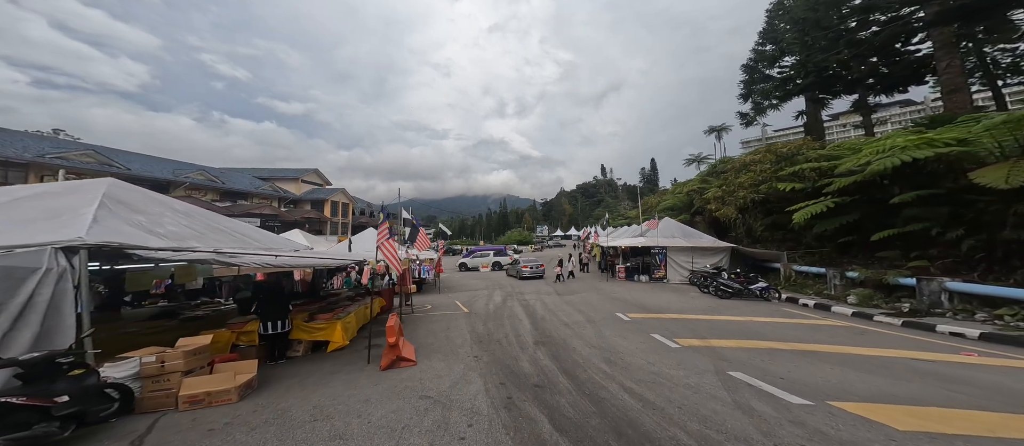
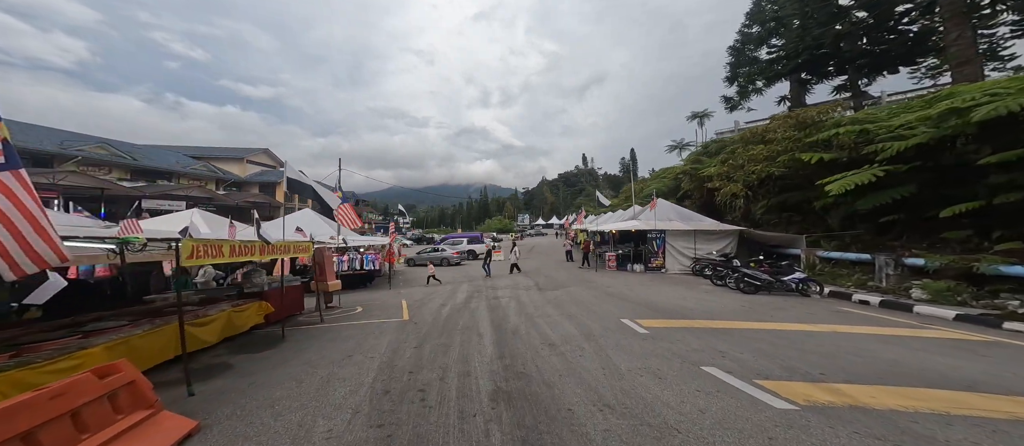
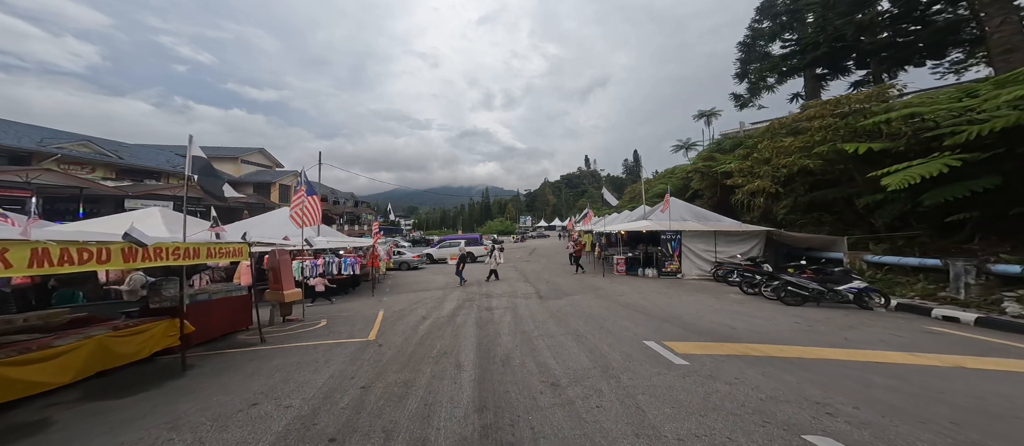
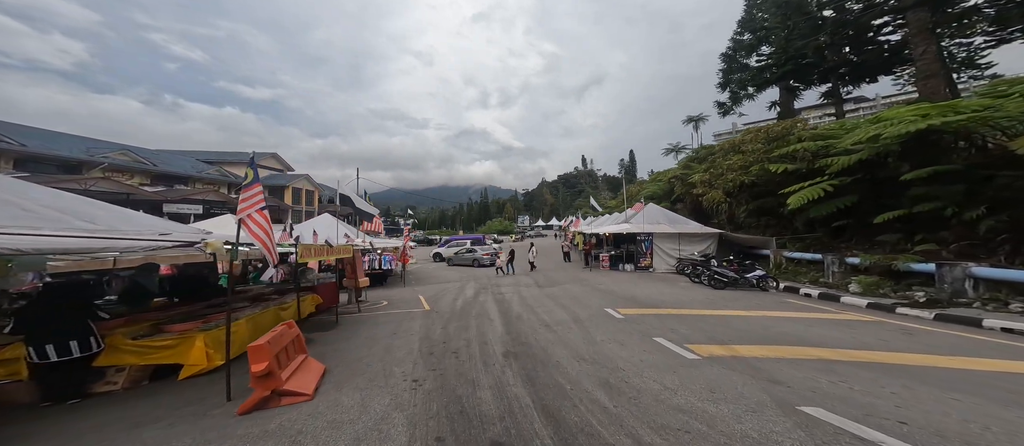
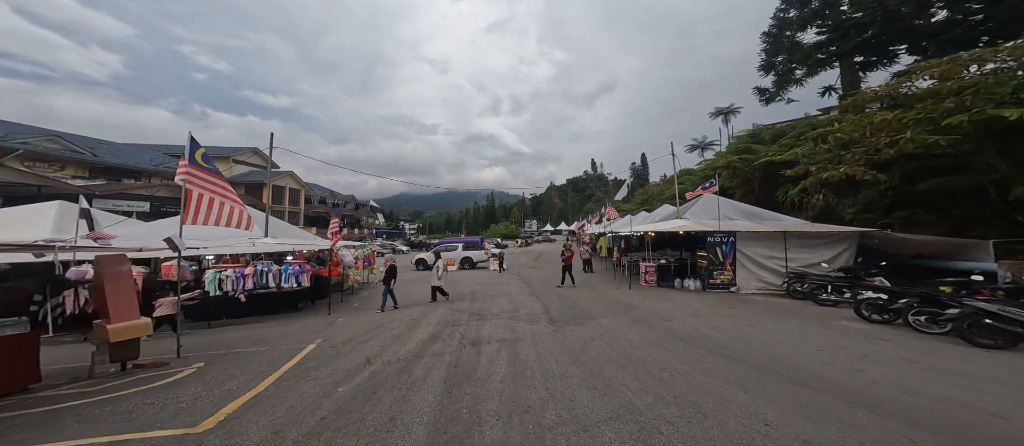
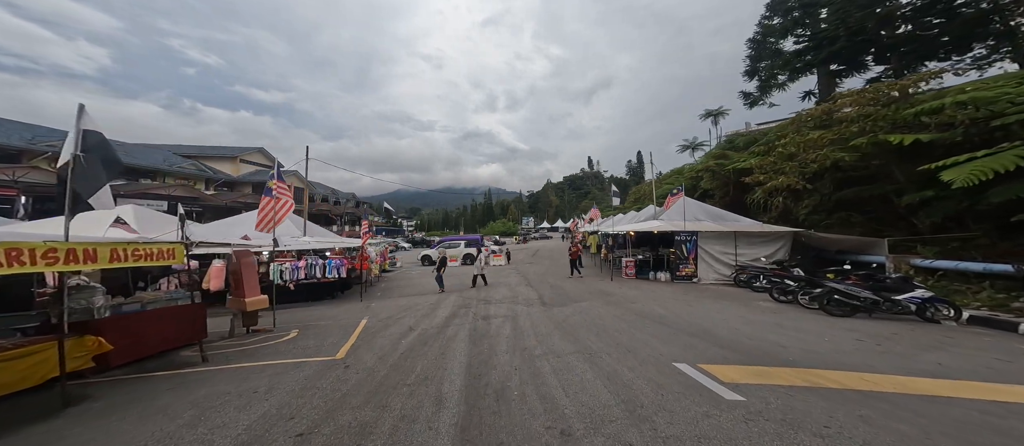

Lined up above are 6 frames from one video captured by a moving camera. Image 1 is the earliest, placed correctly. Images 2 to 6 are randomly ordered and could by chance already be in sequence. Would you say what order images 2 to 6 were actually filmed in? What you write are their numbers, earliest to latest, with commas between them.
4, 2, 3, 6, 5
